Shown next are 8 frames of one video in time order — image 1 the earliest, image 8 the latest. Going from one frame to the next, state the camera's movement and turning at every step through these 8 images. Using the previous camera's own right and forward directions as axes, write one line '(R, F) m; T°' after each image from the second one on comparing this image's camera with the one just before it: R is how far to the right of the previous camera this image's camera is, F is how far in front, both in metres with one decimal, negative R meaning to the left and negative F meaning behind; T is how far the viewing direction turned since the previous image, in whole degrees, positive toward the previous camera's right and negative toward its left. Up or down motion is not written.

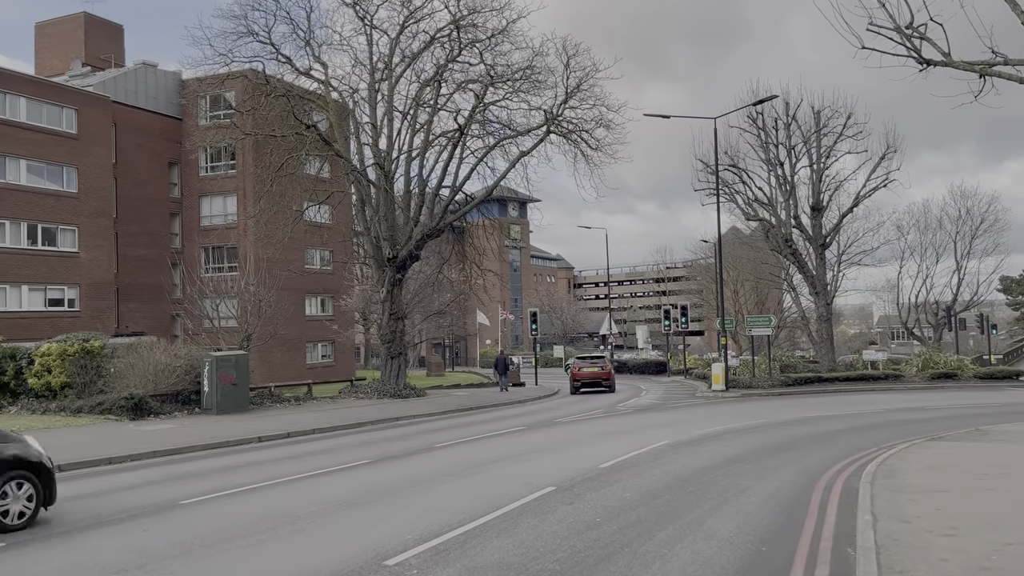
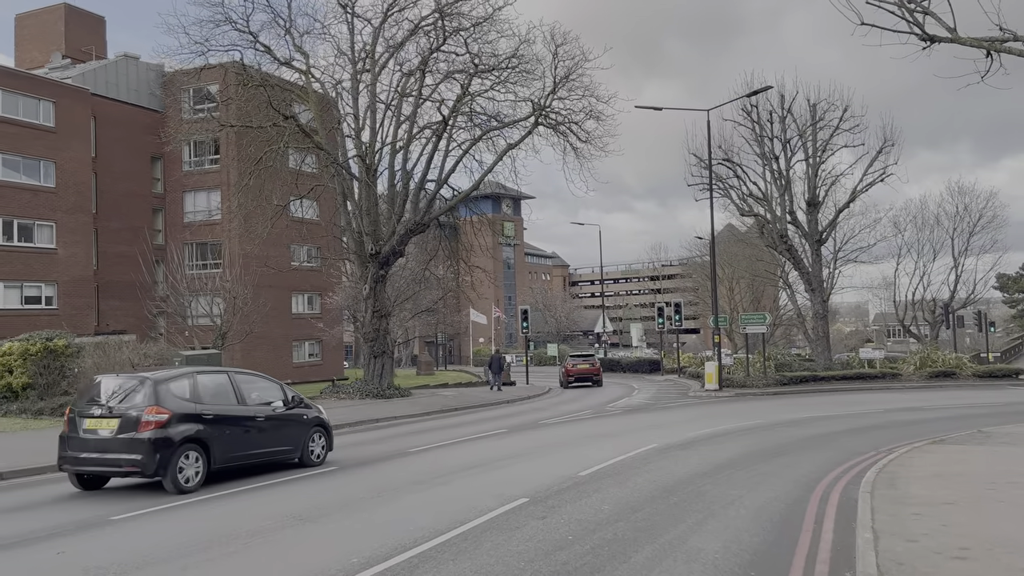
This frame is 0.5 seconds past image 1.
(+0.3, +0.8) m; 0°
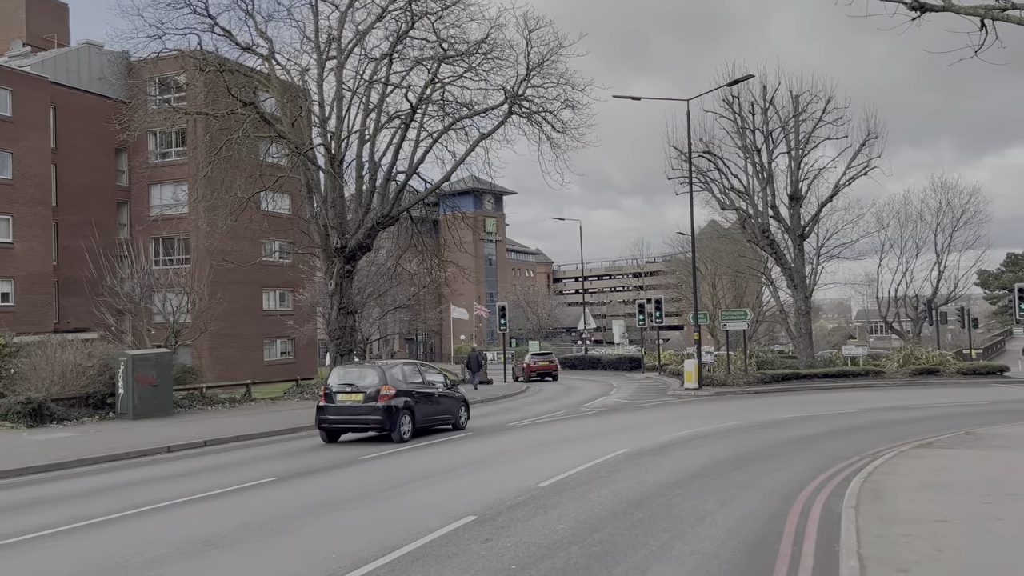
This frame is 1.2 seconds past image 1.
(+0.4, +0.9) m; +1°
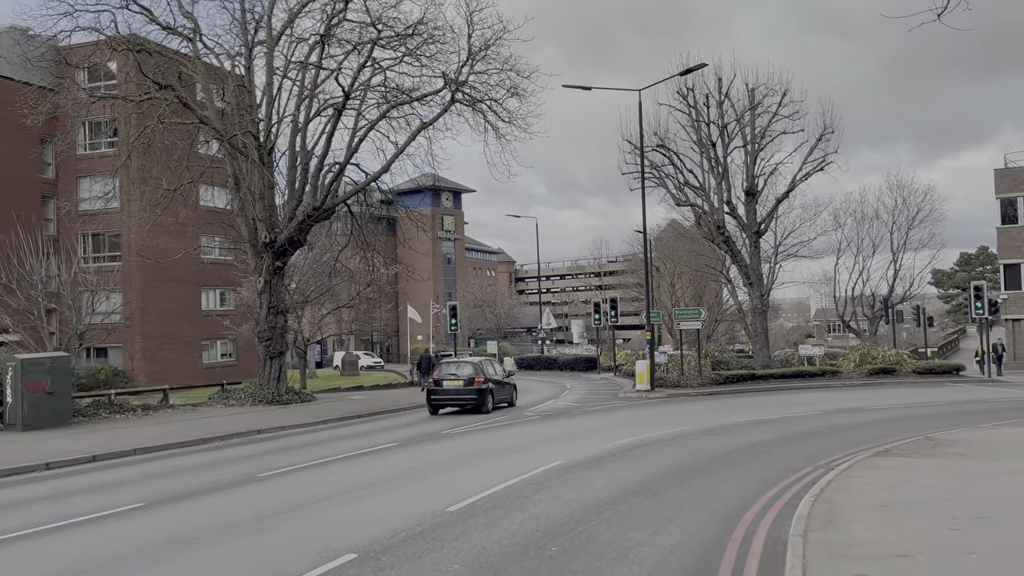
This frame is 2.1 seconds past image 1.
(+0.6, +1.2) m; +3°
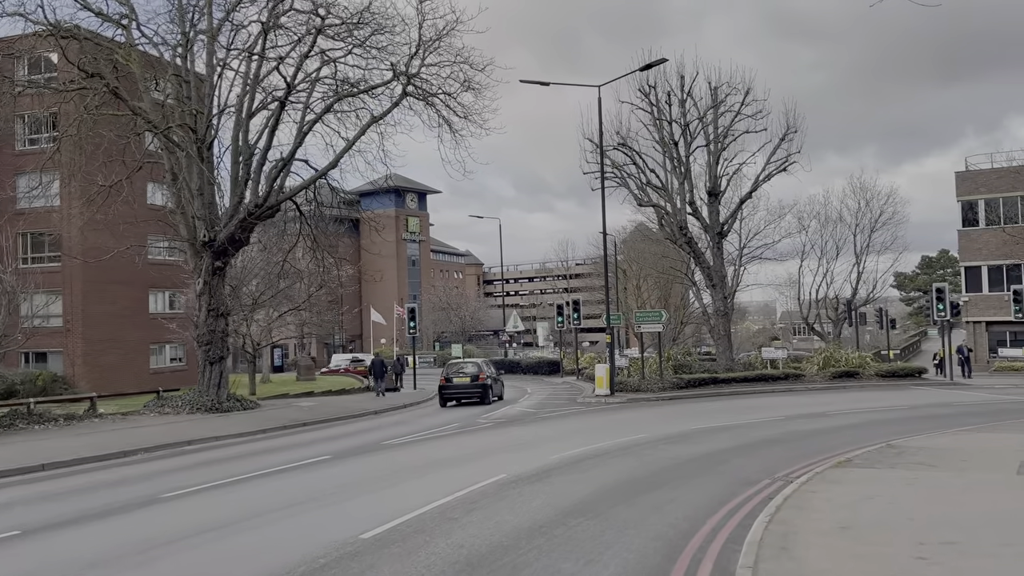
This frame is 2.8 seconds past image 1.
(+0.4, +0.8) m; +2°
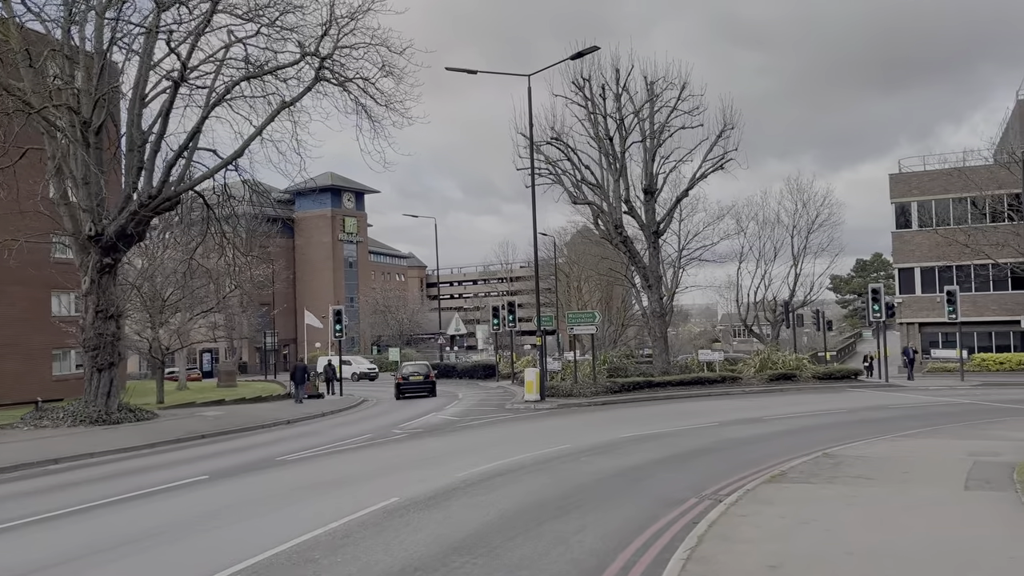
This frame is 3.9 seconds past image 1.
(+0.6, +1.3) m; +4°
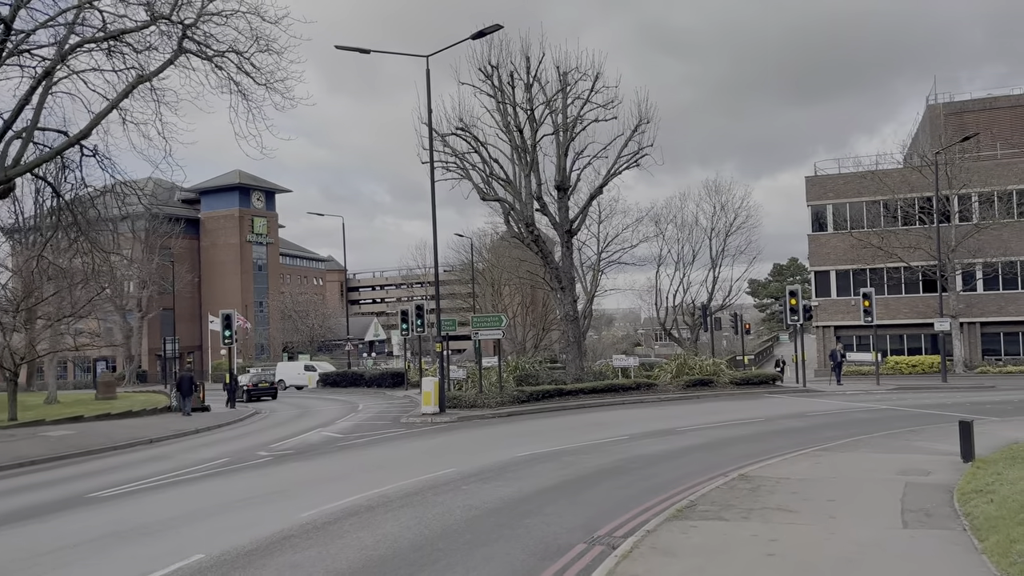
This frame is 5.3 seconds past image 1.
(+0.8, +1.9) m; +5°
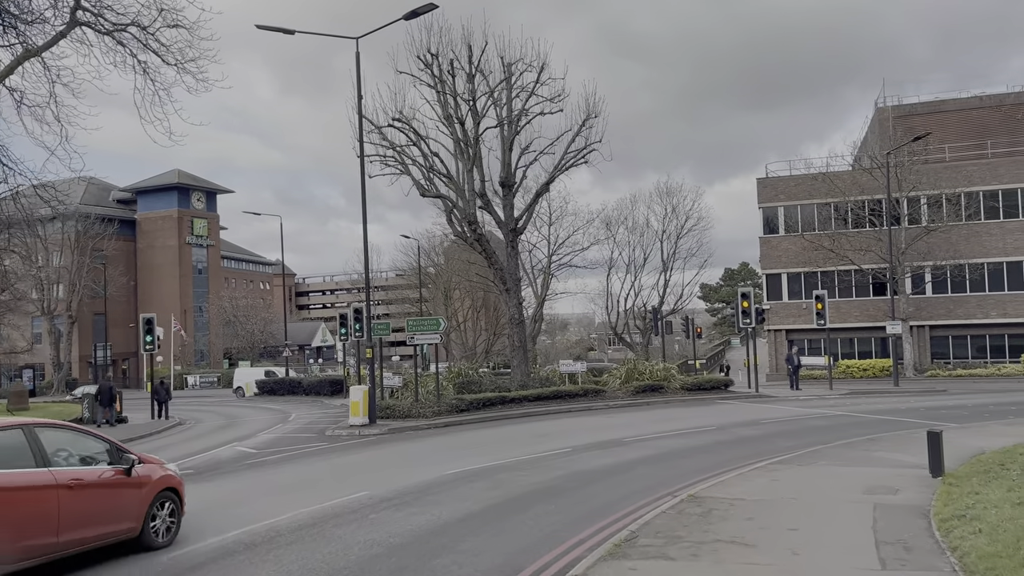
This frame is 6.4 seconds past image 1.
(+0.4, +1.4) m; +3°
